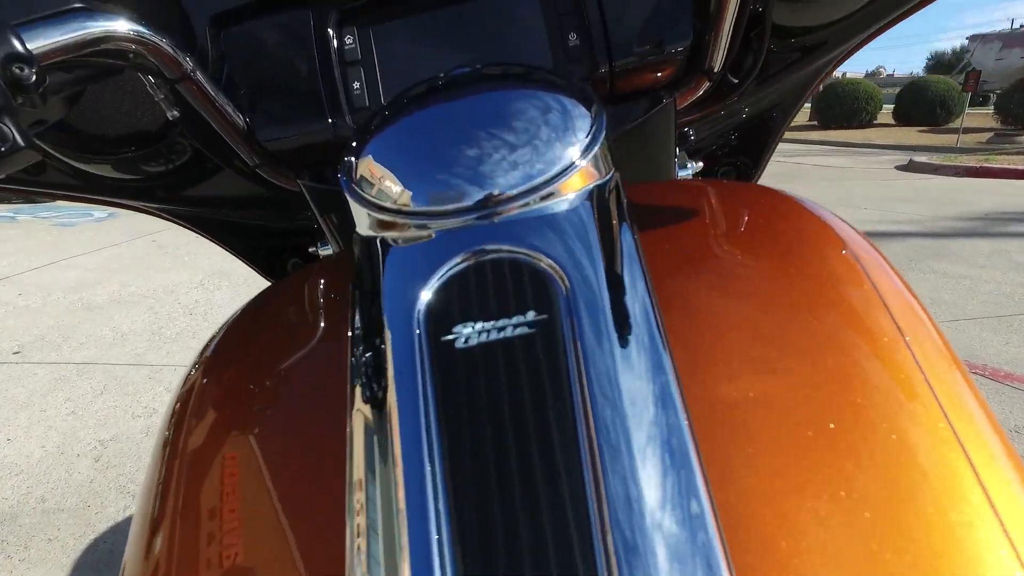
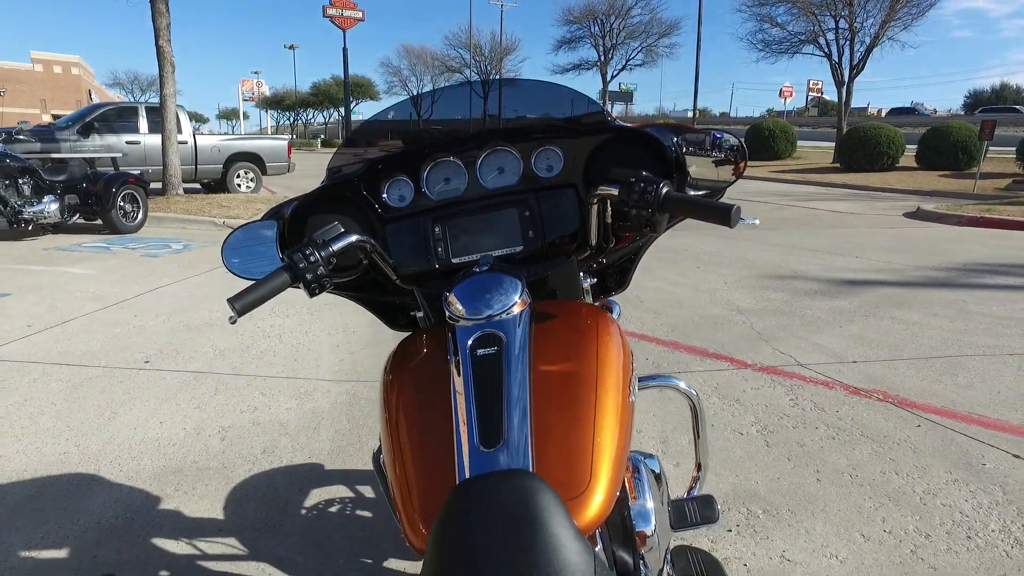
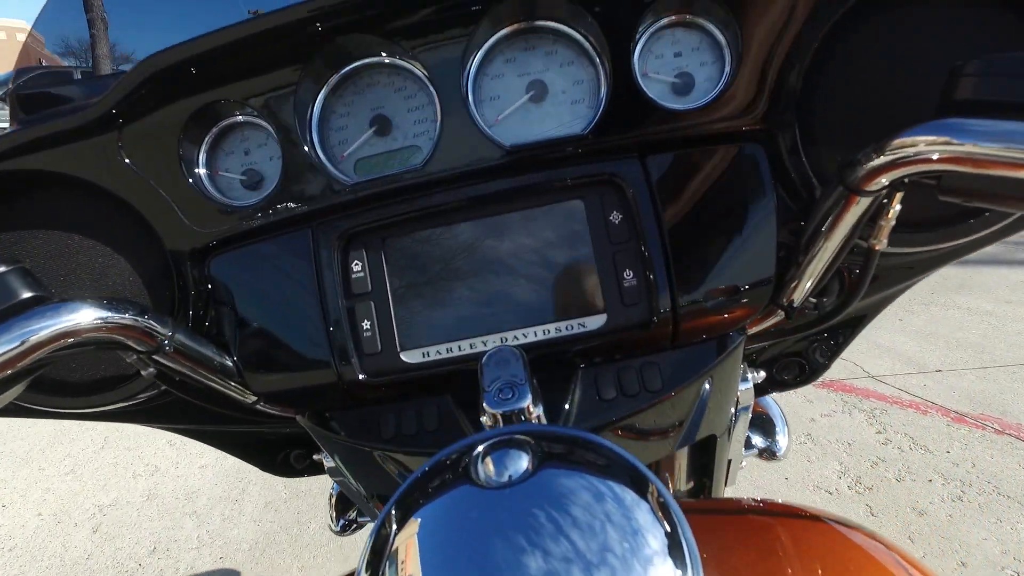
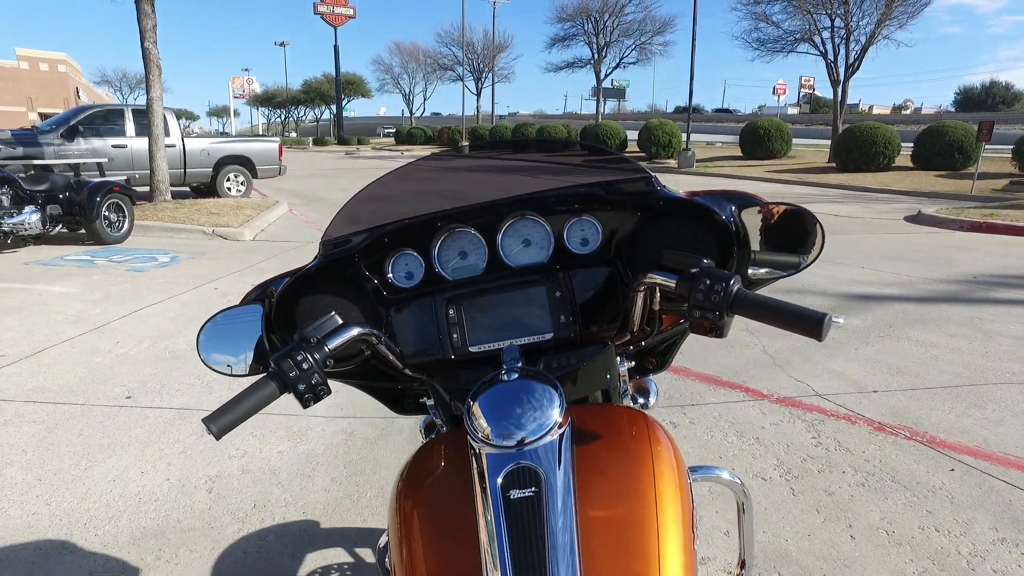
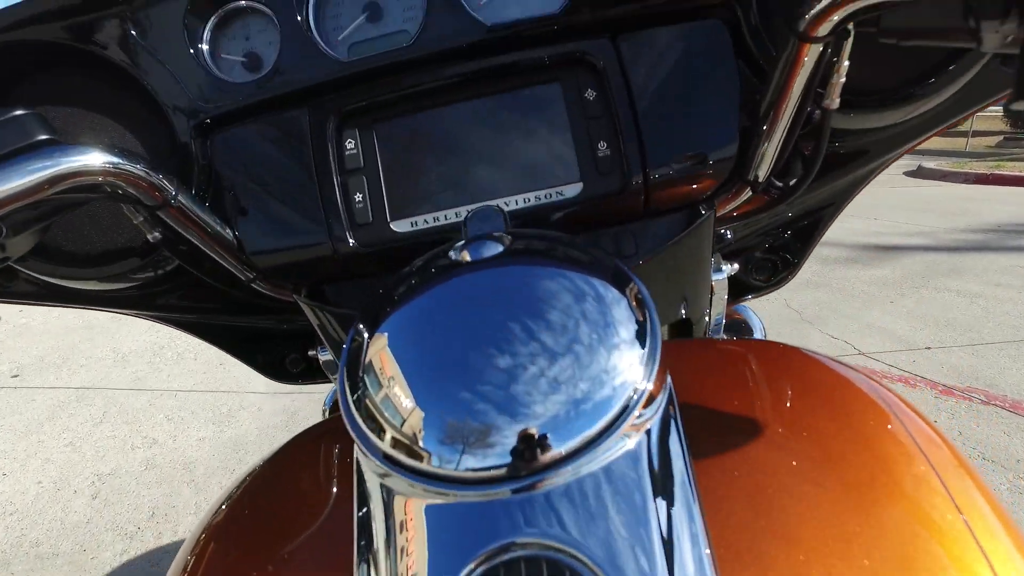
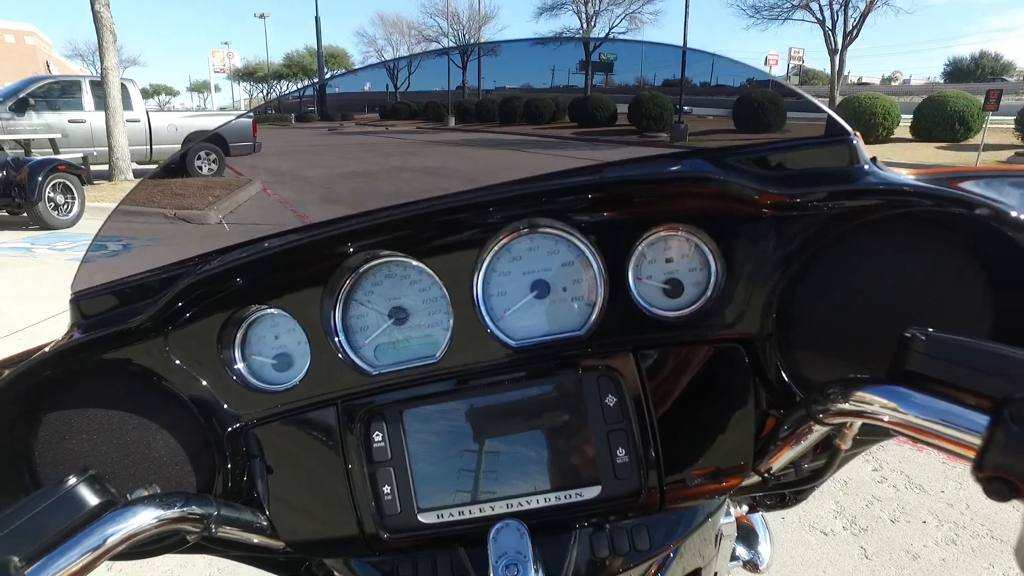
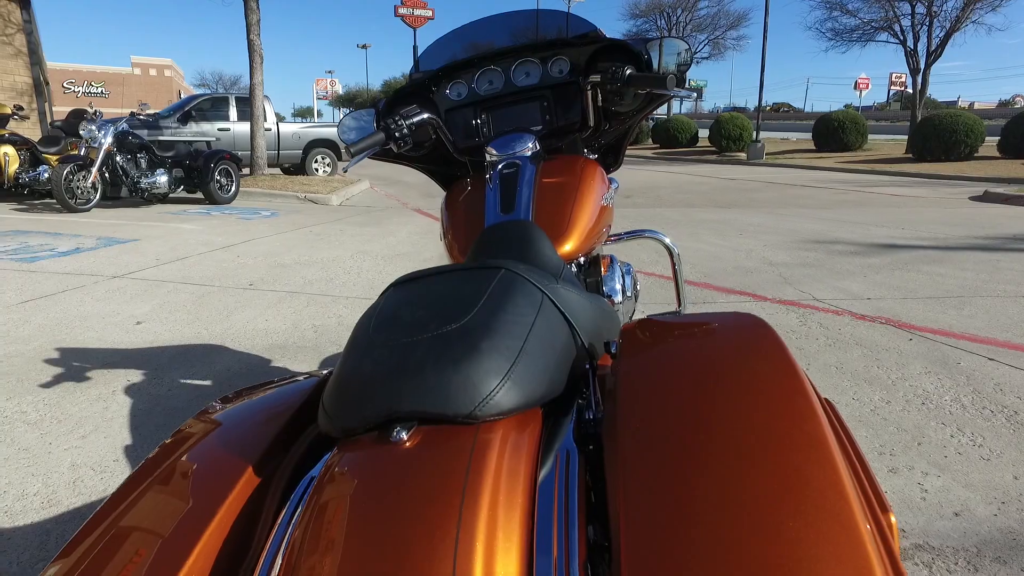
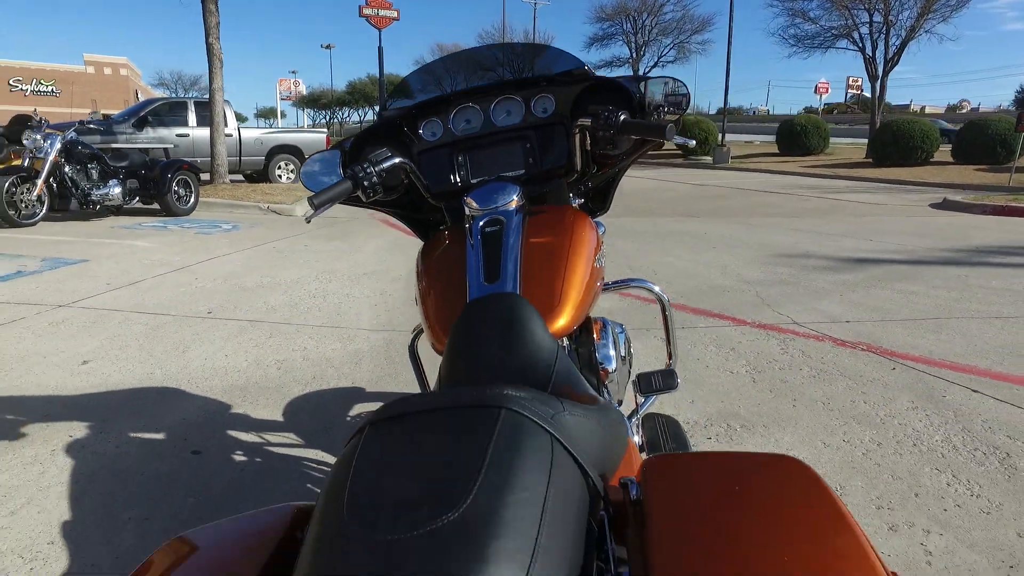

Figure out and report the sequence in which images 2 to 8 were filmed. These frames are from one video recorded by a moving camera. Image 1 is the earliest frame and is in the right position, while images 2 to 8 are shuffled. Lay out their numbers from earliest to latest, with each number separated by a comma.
5, 3, 6, 4, 2, 8, 7
